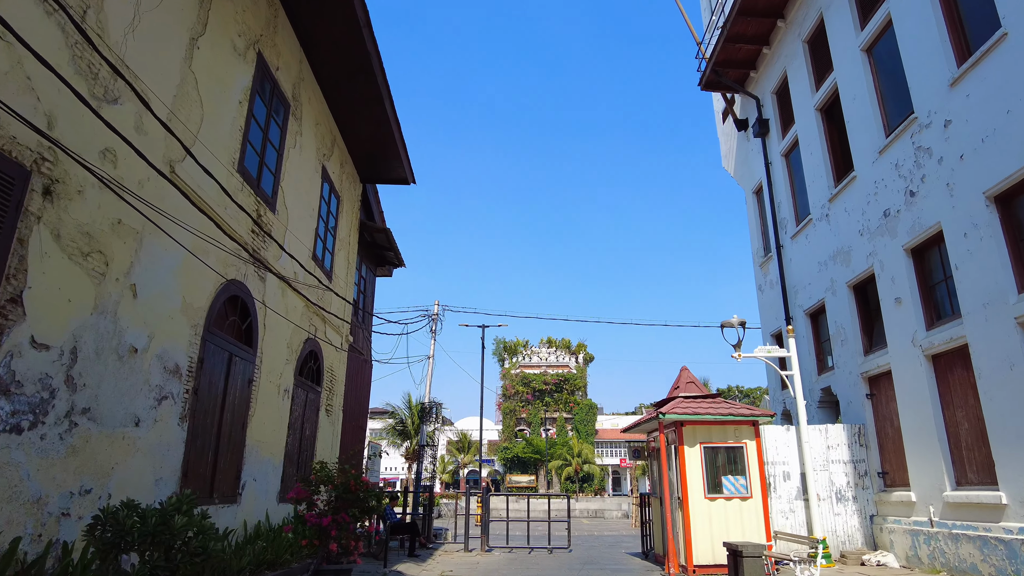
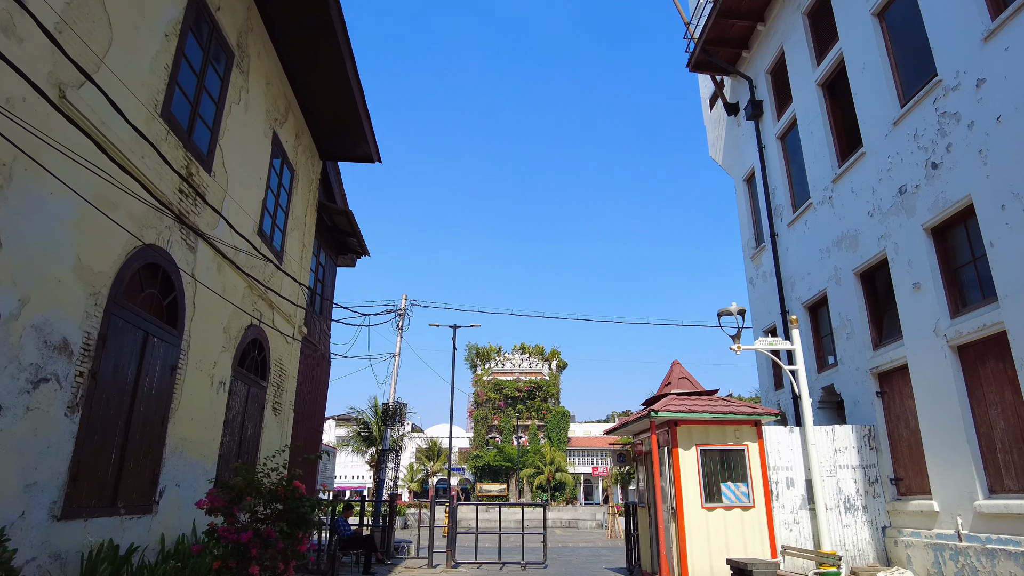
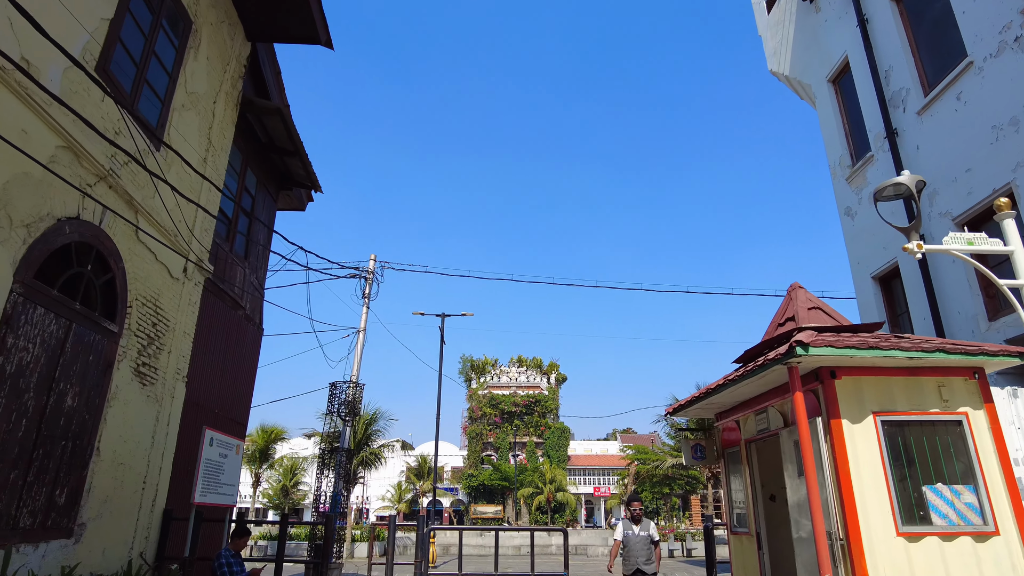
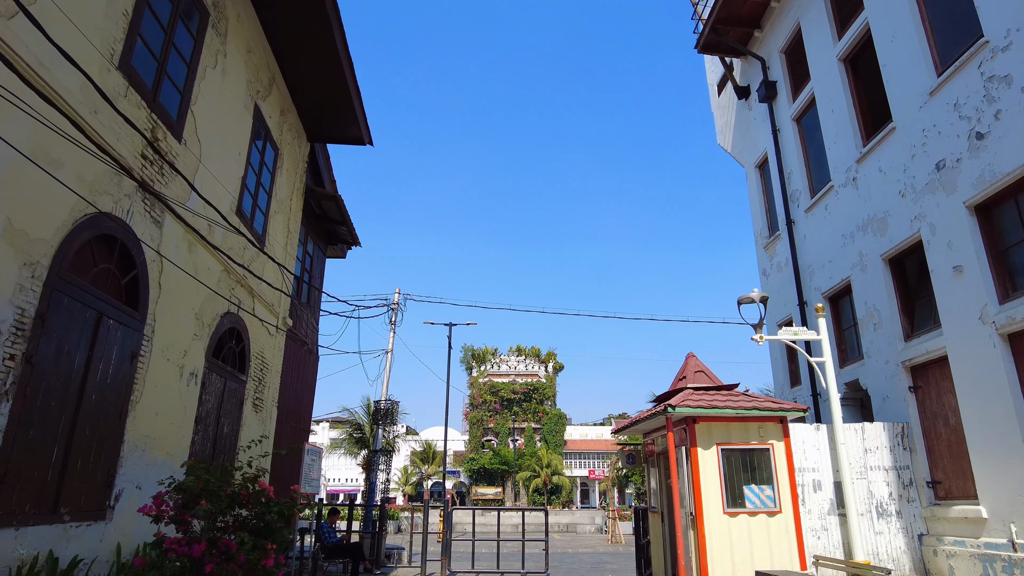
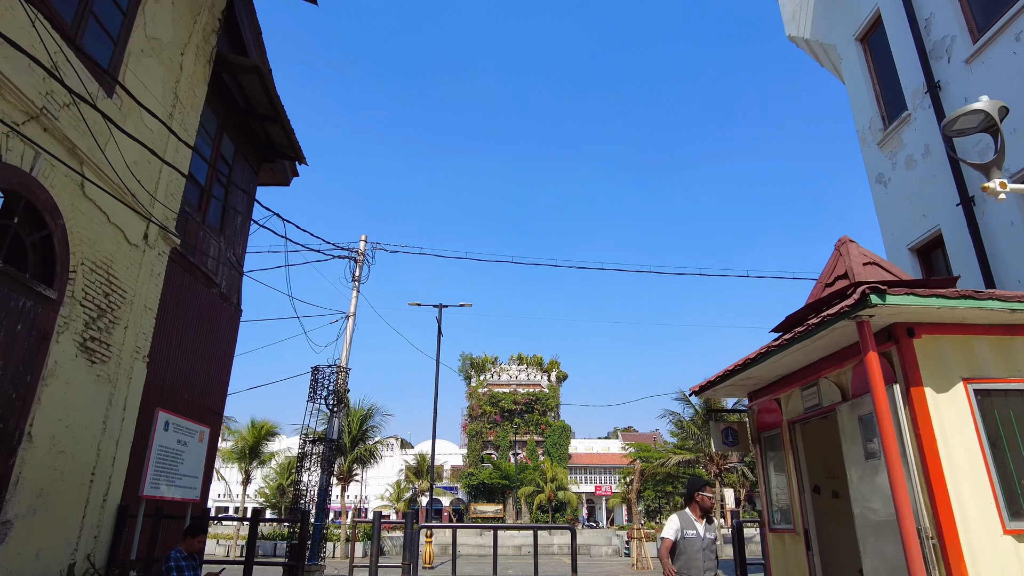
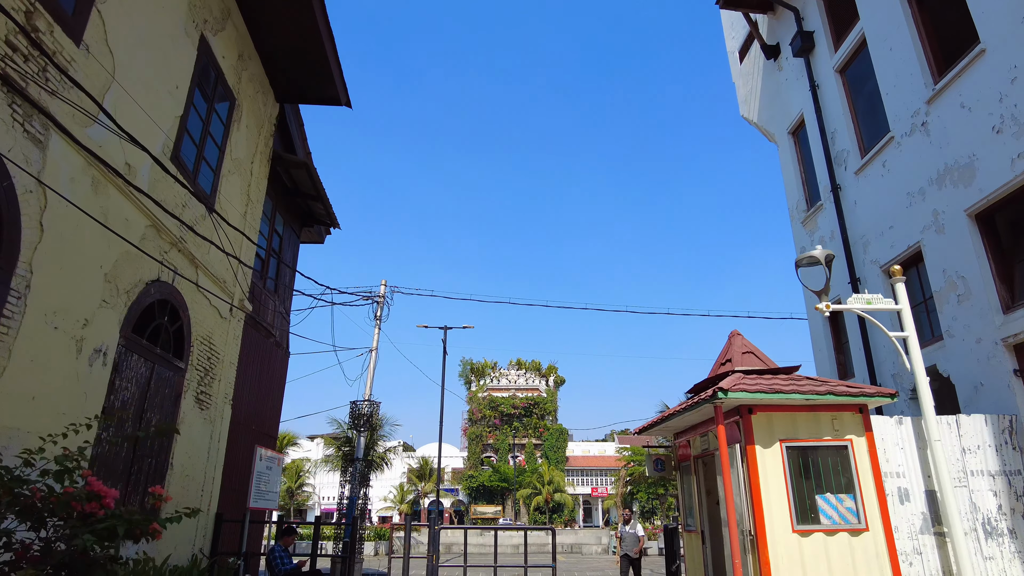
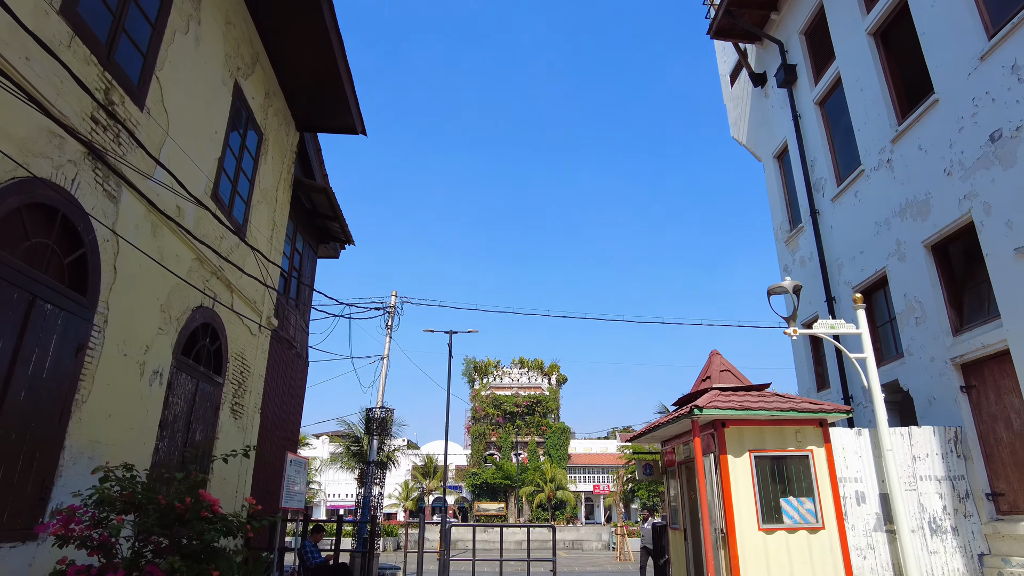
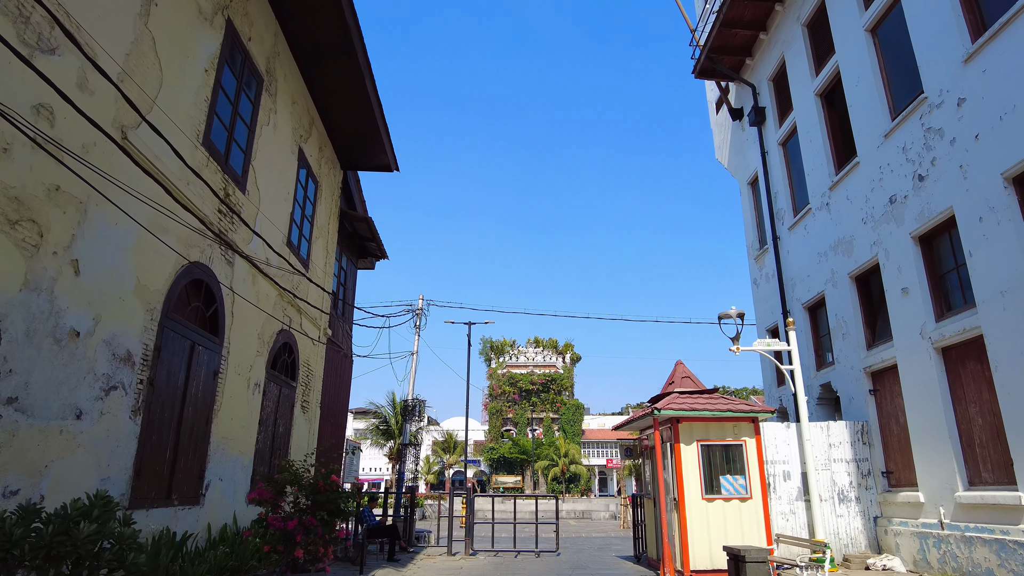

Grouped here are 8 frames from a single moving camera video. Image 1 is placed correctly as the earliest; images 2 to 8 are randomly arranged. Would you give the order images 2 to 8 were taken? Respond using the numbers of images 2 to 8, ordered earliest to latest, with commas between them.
8, 2, 4, 7, 6, 3, 5
